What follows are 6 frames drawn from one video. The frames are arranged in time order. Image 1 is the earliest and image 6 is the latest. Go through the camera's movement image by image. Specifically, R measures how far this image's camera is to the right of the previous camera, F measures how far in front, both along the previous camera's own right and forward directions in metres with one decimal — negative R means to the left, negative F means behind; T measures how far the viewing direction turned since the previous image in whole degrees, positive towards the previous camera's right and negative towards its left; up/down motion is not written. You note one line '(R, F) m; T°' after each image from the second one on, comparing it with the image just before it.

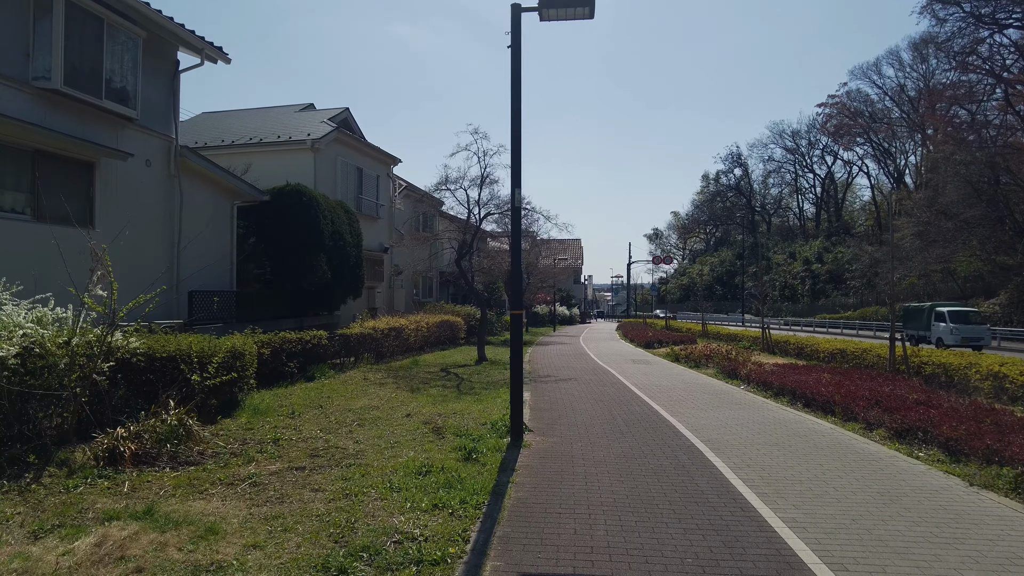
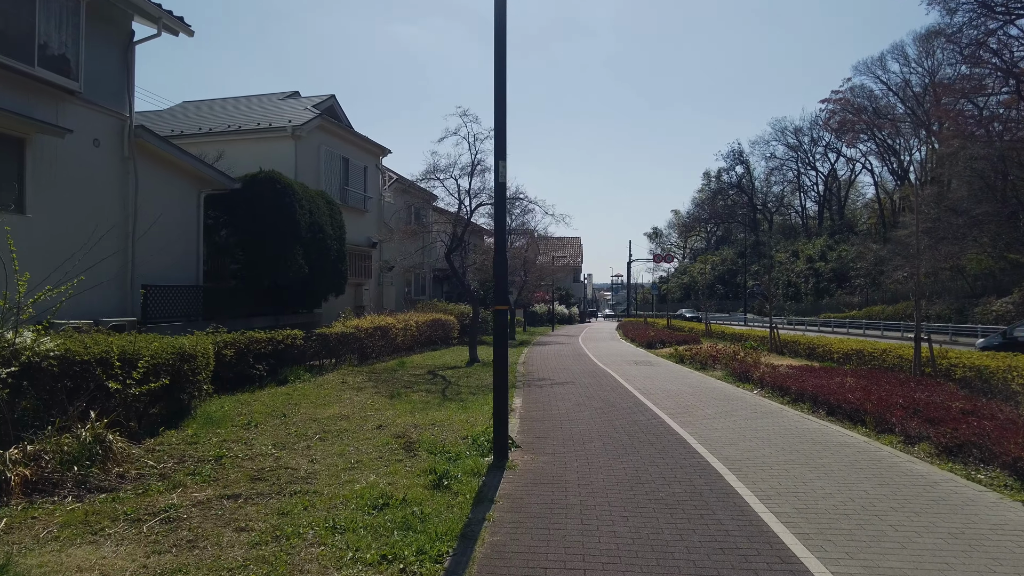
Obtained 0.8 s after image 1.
(+0.2, +1.3) m; 0°
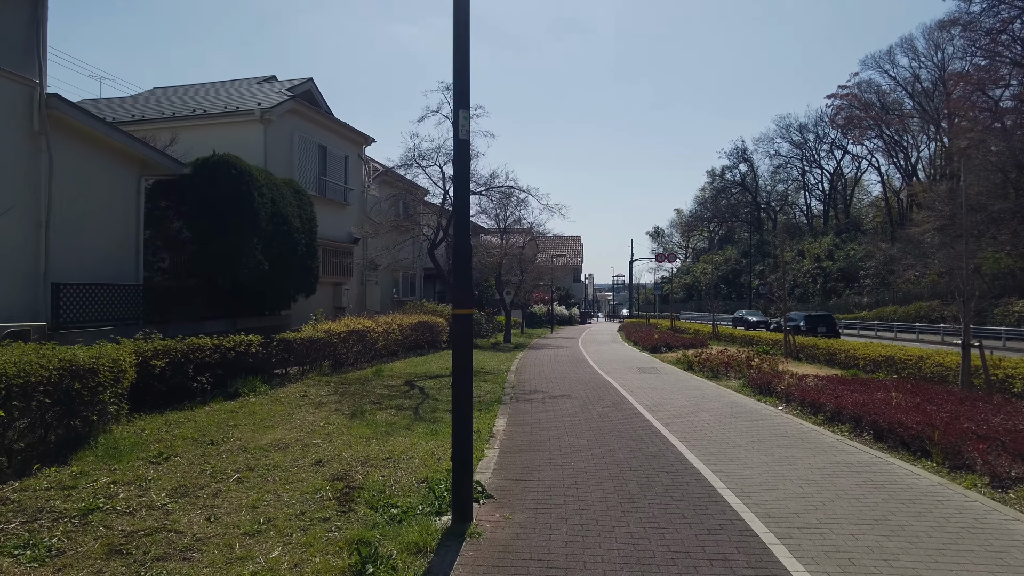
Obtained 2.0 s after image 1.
(+0.3, +2.0) m; 0°
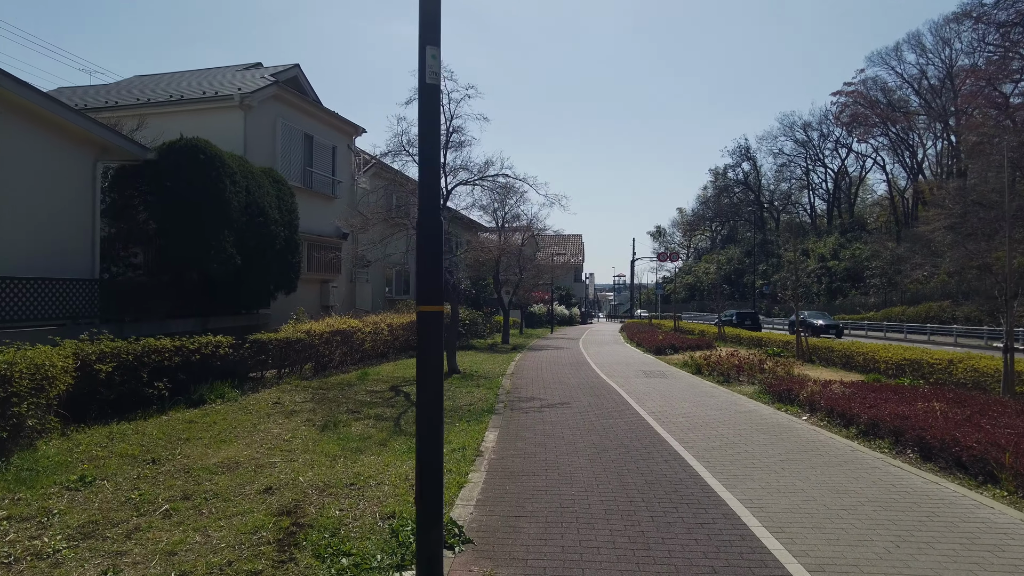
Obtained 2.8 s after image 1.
(+0.1, +1.2) m; 0°
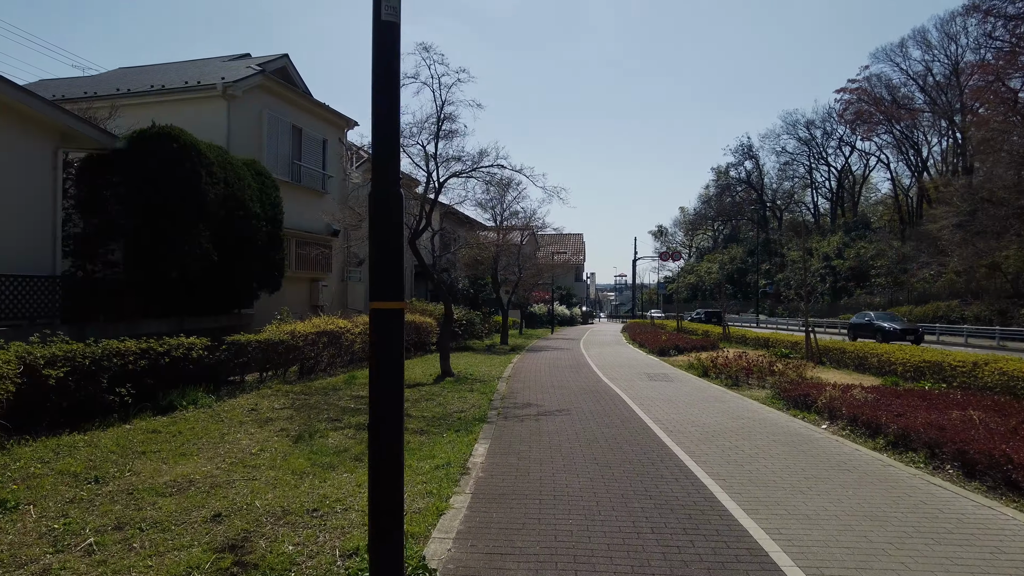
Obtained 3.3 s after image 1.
(+0.1, +0.9) m; 0°
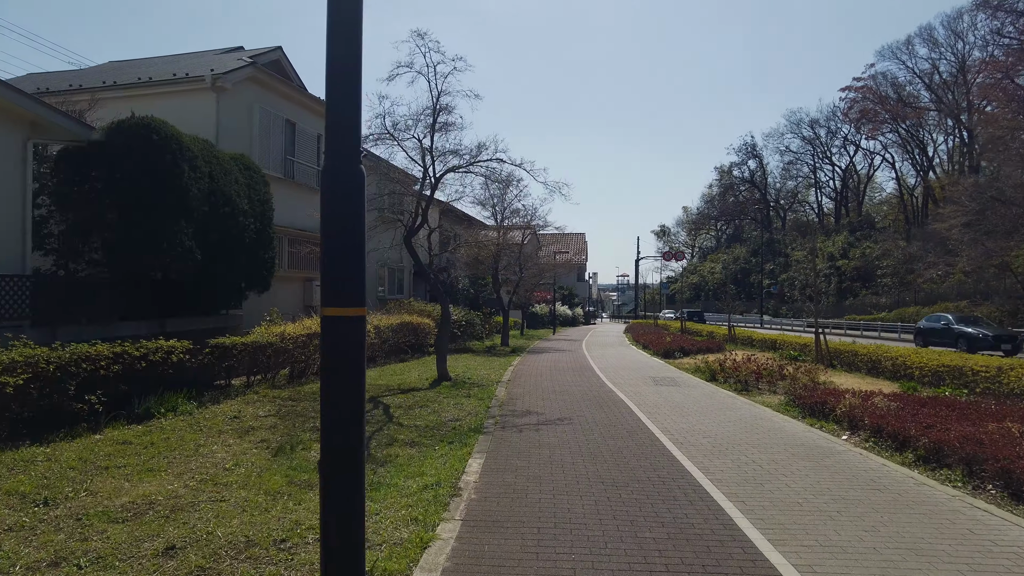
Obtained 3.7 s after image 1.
(+0.1, +0.7) m; 0°
